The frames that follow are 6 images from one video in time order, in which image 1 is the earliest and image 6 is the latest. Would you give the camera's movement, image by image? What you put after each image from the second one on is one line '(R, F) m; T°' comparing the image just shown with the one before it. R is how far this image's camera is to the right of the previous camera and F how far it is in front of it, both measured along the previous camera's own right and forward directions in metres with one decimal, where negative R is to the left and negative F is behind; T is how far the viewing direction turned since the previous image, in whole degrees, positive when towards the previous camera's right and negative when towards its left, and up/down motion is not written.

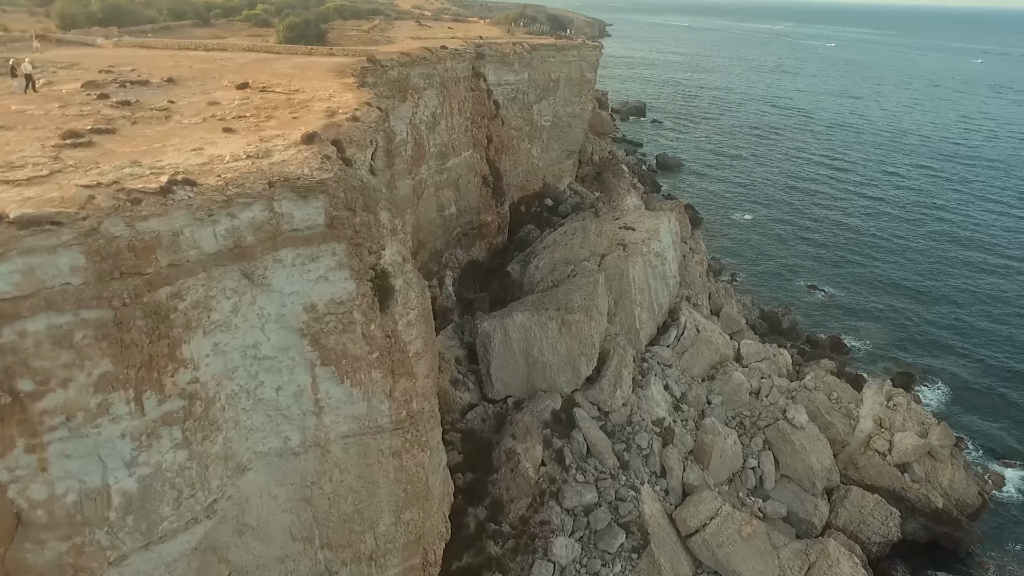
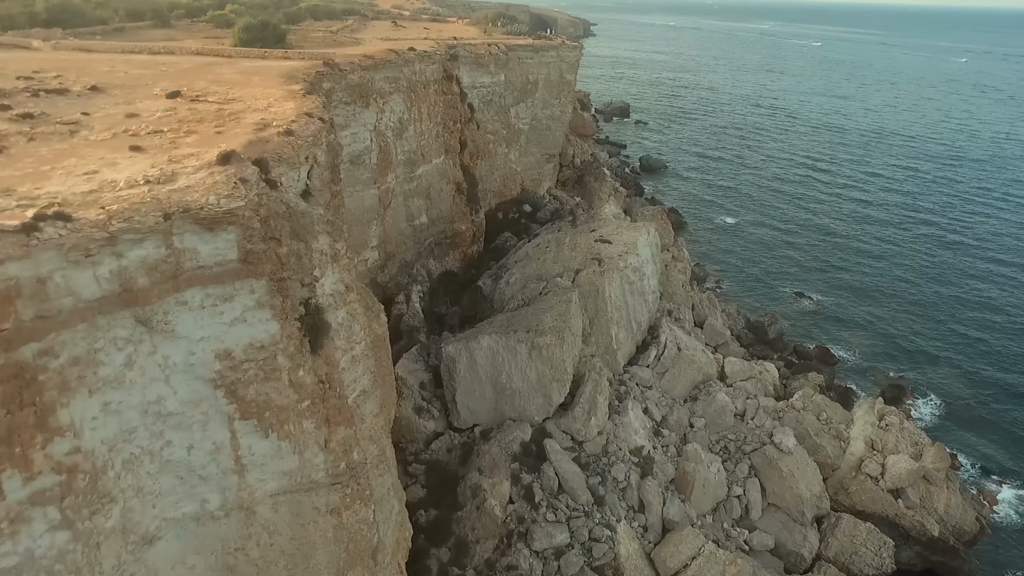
(+0.5, +1.7) m; +1°
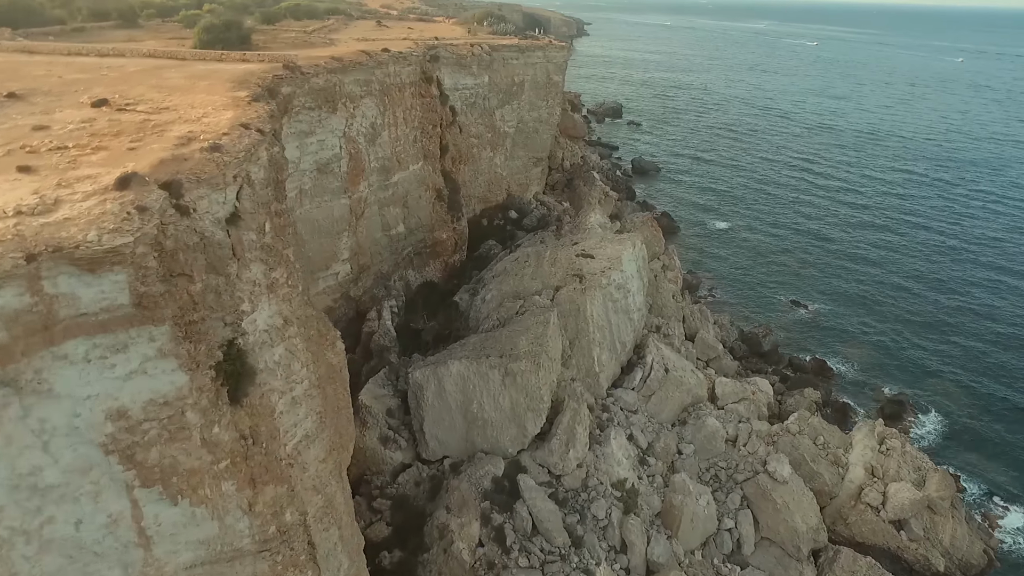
(+0.6, +1.7) m; 0°
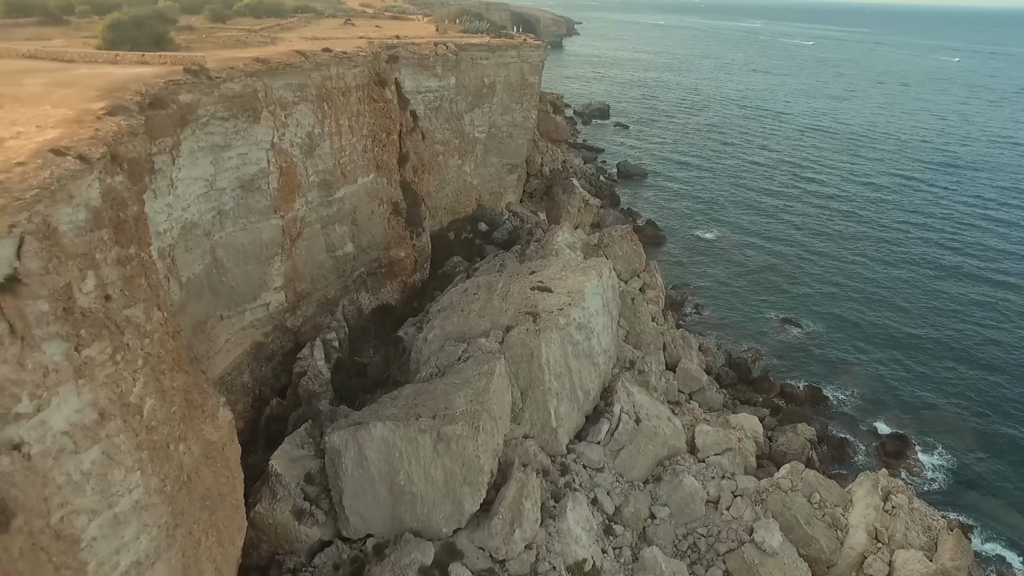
(+1.2, +3.4) m; 0°
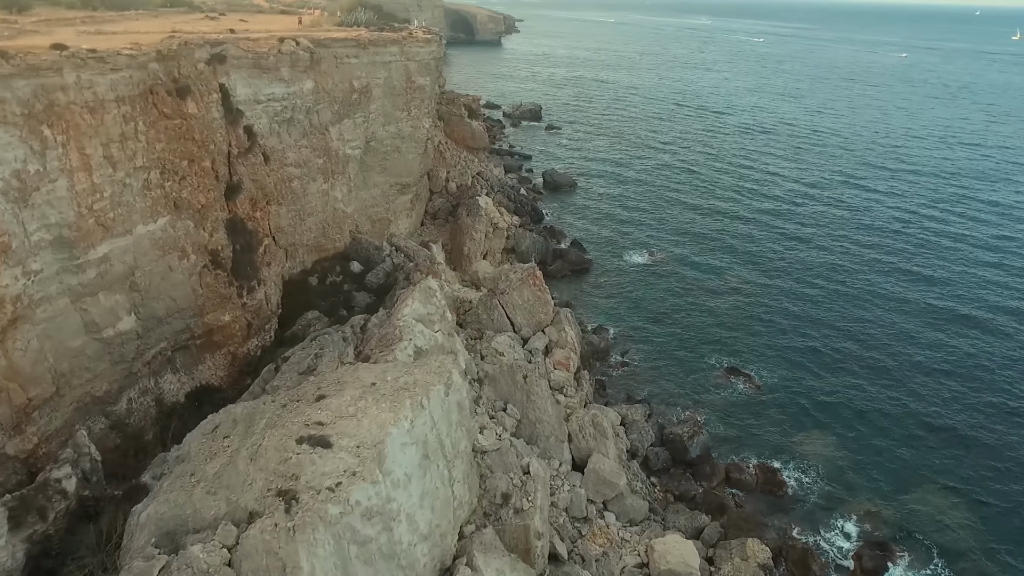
(+2.9, +8.3) m; +3°
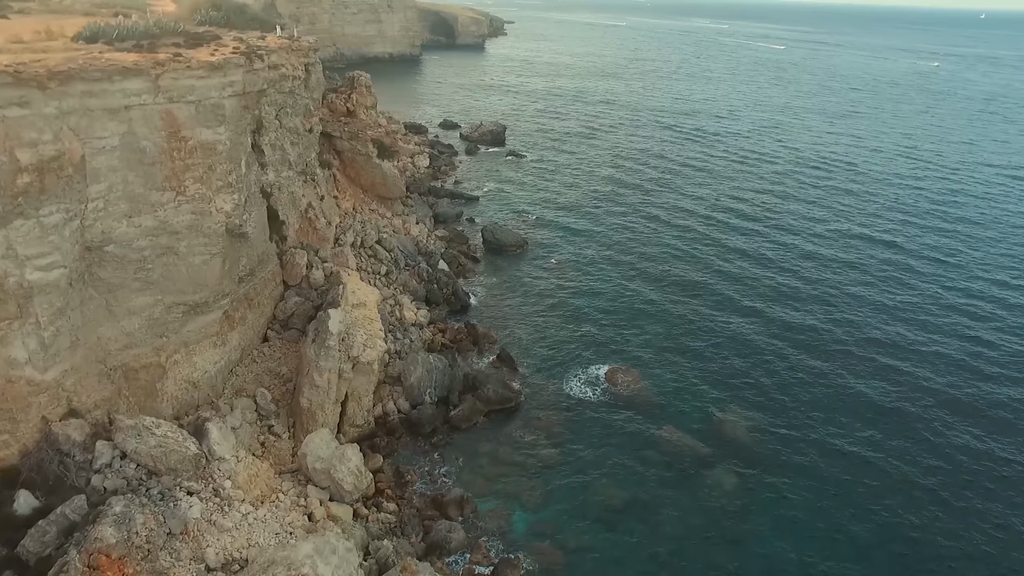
(+4.1, +16.6) m; 0°
